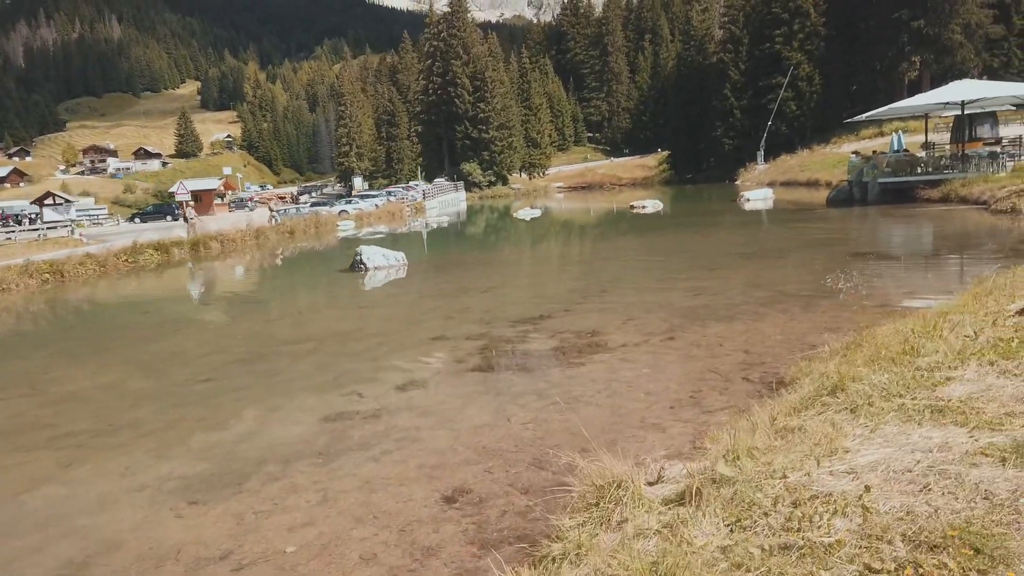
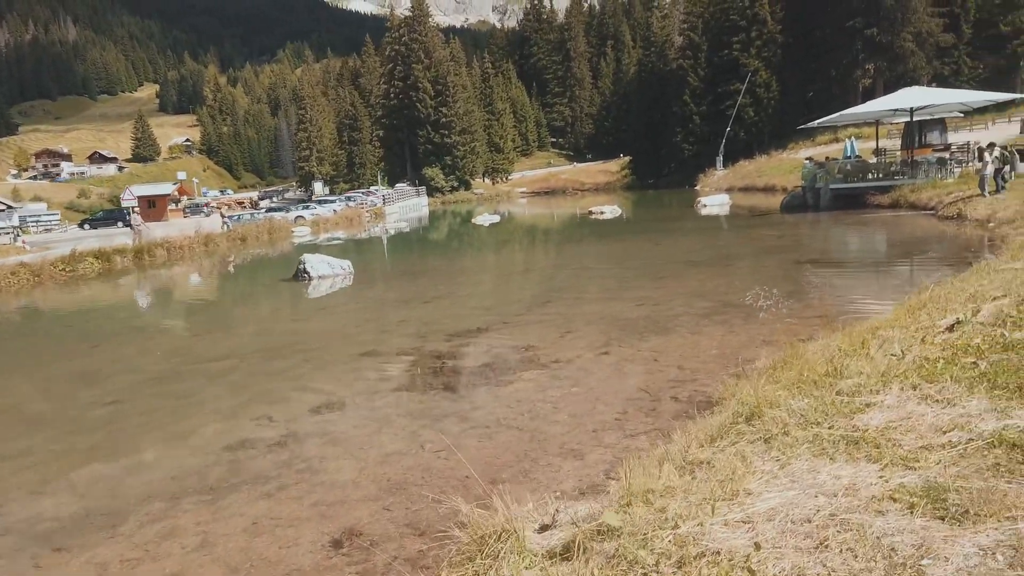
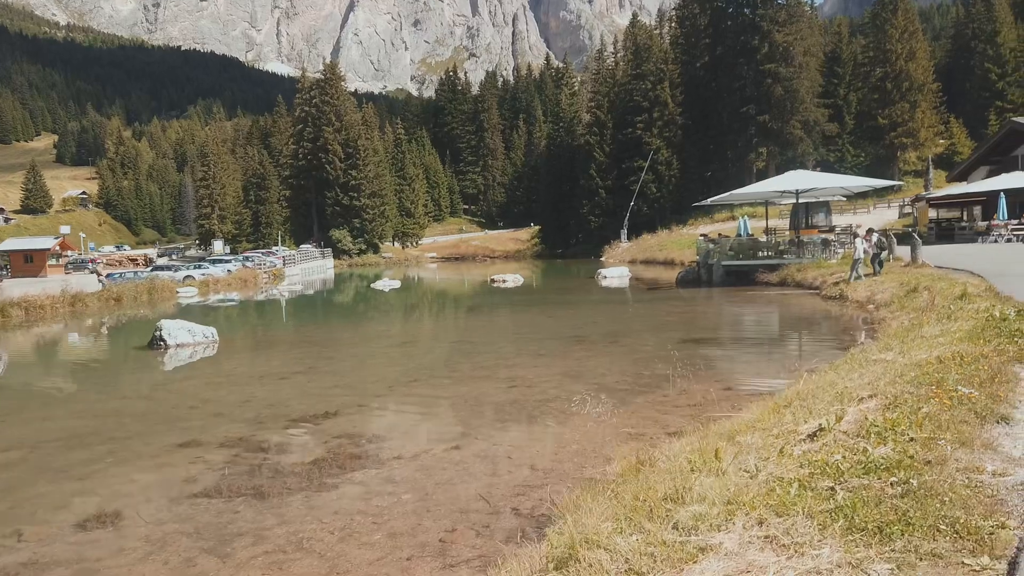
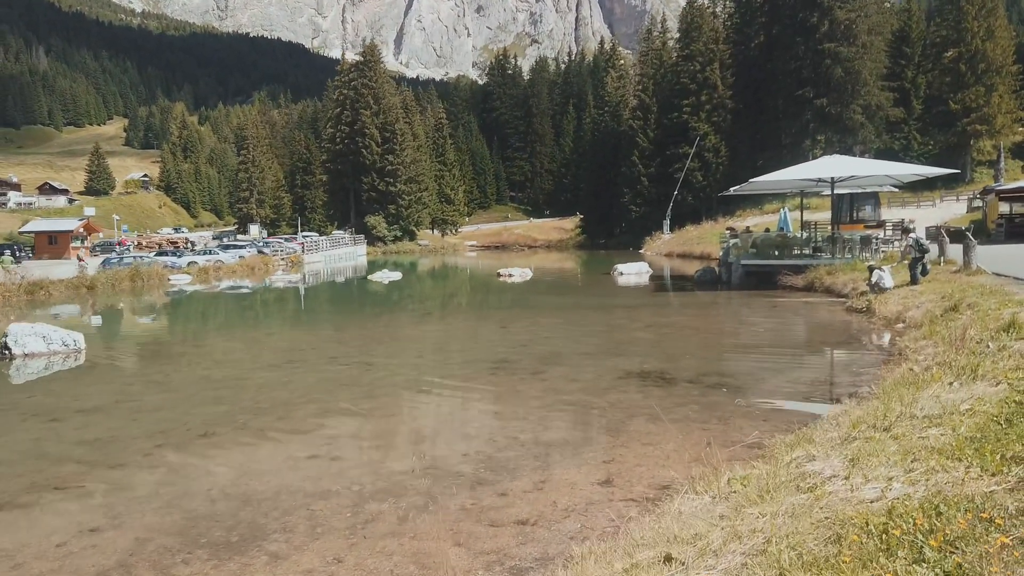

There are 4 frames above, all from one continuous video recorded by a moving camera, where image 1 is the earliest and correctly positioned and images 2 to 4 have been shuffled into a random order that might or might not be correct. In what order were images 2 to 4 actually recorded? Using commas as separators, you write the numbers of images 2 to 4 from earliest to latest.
2, 3, 4
